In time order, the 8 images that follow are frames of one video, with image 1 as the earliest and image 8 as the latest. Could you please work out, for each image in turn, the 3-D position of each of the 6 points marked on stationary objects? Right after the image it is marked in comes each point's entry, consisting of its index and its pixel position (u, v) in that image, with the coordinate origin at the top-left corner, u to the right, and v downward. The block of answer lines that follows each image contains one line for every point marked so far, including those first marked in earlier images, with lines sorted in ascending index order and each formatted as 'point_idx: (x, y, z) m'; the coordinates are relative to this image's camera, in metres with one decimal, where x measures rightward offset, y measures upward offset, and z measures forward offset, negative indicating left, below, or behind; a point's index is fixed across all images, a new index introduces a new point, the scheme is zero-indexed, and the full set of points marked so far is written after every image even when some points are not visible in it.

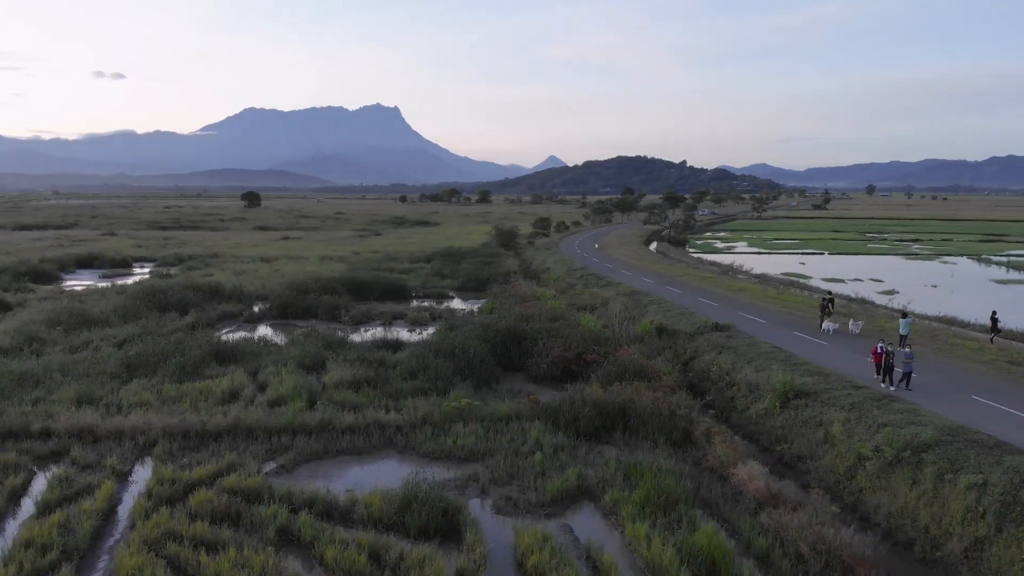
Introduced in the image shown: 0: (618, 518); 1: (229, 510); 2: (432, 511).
0: (+1.3, -2.9, +10.6) m
1: (-3.5, -2.8, +10.6) m
2: (-0.9, -2.7, +10.3) m
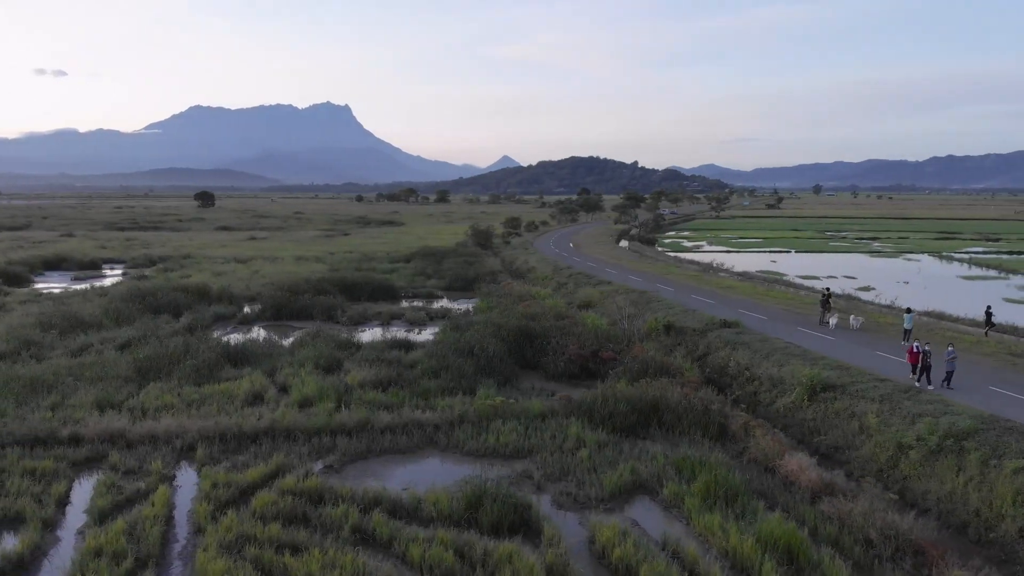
0: (+2.1, -2.8, +10.9) m
1: (-2.6, -2.8, +10.5) m
2: (-0.1, -2.7, +10.4) m
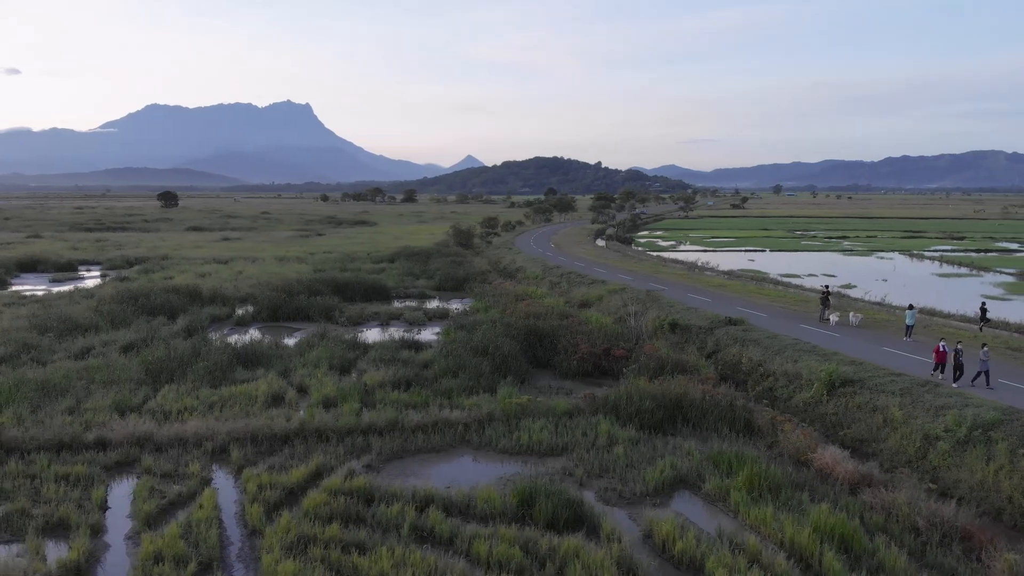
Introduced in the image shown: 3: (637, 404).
0: (+2.8, -2.8, +11.1) m
1: (-2.0, -2.8, +10.5) m
2: (+0.6, -2.7, +10.5) m
3: (+2.1, -2.0, +14.5) m
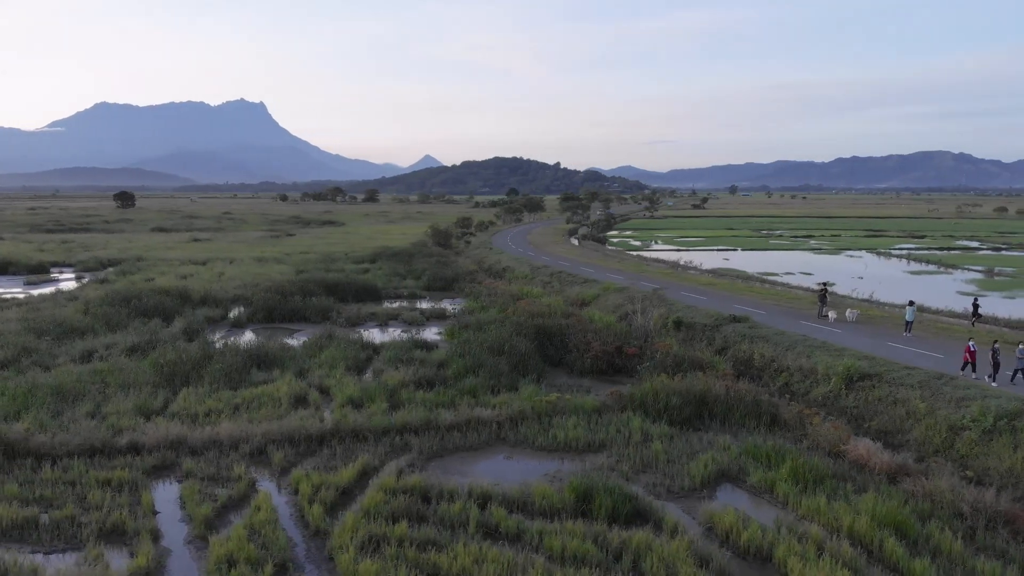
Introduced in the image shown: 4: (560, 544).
0: (+3.5, -2.8, +11.4) m
1: (-1.2, -2.8, +10.6) m
2: (+1.3, -2.6, +10.7) m
3: (+2.7, -1.9, +14.7) m
4: (+0.5, -2.9, +9.5) m
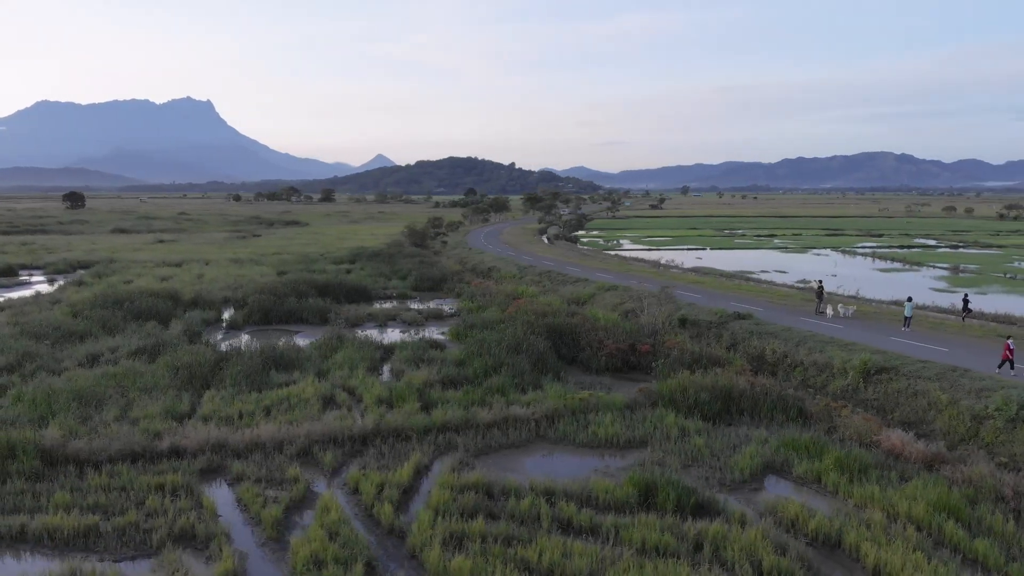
0: (+4.3, -2.7, +11.8) m
1: (-0.4, -2.7, +10.7) m
2: (+2.2, -2.6, +11.0) m
3: (+3.2, -1.9, +15.1) m
4: (+1.5, -2.8, +9.7) m
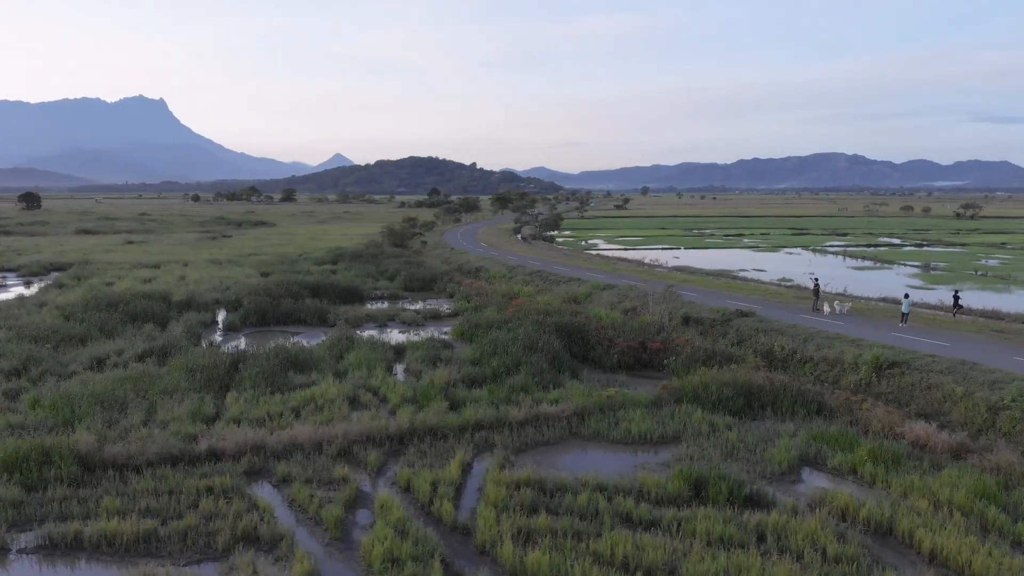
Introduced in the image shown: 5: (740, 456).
0: (+5.0, -2.7, +12.2) m
1: (+0.4, -2.7, +10.8) m
2: (+2.9, -2.6, +11.2) m
3: (+3.7, -1.9, +15.4) m
4: (+2.3, -2.8, +10.0) m
5: (+3.4, -2.6, +12.8) m
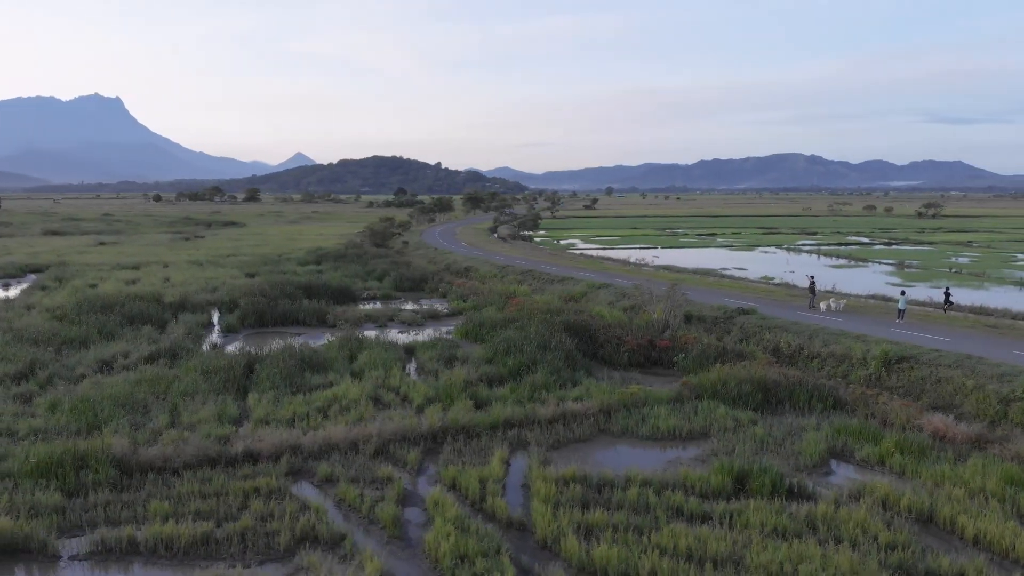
0: (+5.5, -2.7, +12.6) m
1: (+1.0, -2.7, +11.0) m
2: (+3.5, -2.5, +11.5) m
3: (+4.1, -1.8, +15.7) m
4: (+3.0, -2.8, +10.2) m
5: (+4.0, -2.5, +13.1) m
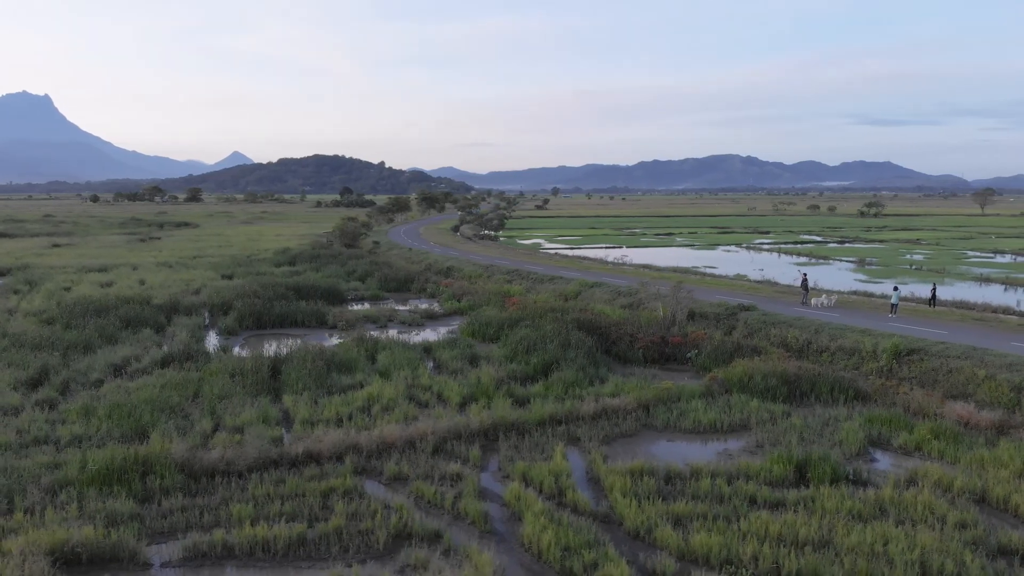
0: (+6.4, -2.6, +13.3) m
1: (+2.1, -2.7, +11.3) m
2: (+4.5, -2.5, +12.0) m
3: (+4.8, -1.8, +16.3) m
4: (+4.0, -2.7, +10.7) m
5: (+4.9, -2.5, +13.7) m
